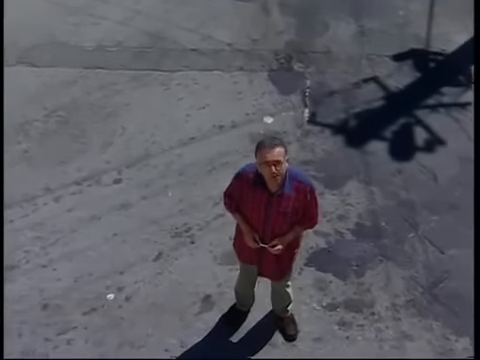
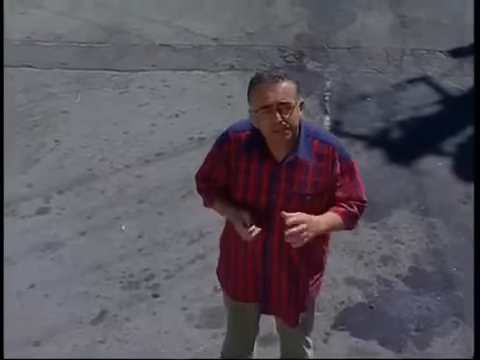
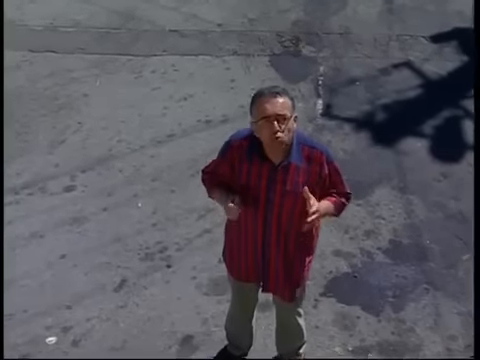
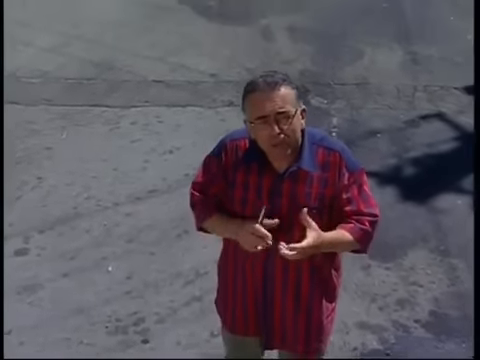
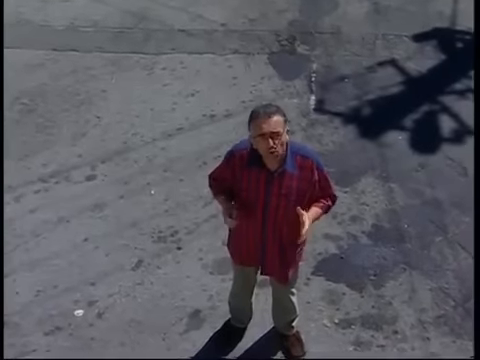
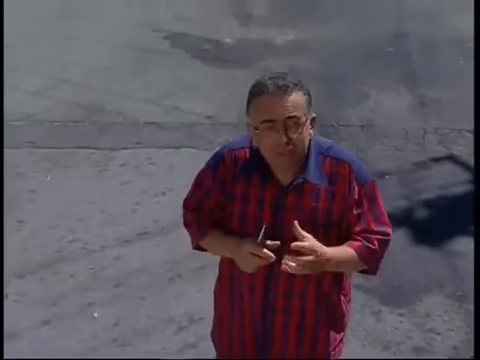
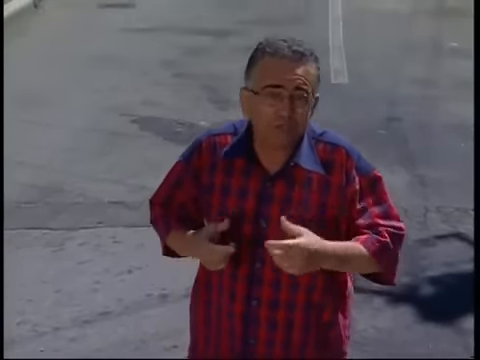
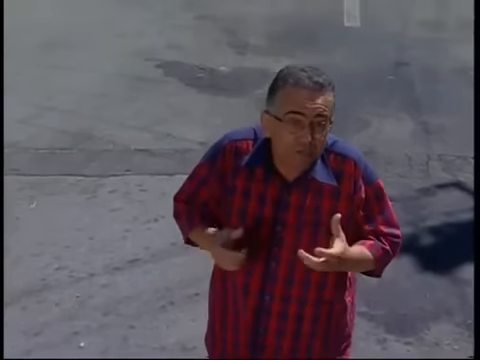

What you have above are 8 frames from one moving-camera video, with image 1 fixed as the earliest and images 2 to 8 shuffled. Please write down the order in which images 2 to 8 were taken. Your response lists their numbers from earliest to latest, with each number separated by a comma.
5, 3, 2, 4, 6, 8, 7
